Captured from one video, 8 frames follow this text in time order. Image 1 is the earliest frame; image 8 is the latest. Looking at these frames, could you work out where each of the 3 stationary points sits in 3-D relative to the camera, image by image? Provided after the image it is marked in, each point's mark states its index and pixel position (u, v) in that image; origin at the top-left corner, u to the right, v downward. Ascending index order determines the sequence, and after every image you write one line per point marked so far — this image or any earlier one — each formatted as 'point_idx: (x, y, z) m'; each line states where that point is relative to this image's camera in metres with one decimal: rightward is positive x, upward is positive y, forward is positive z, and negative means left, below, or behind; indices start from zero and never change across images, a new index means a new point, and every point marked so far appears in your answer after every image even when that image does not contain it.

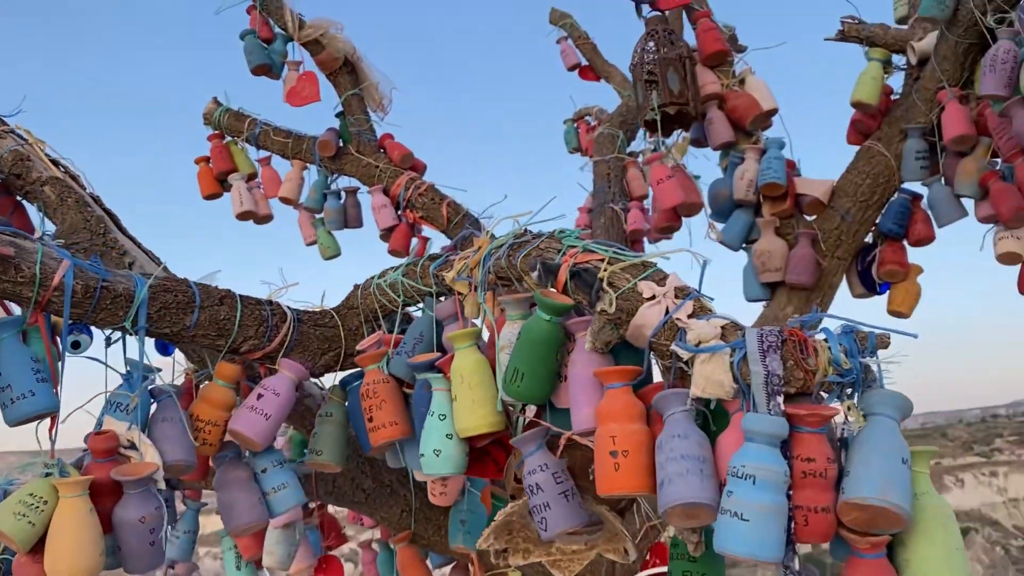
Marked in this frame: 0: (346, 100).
0: (-0.5, +0.6, +2.8) m
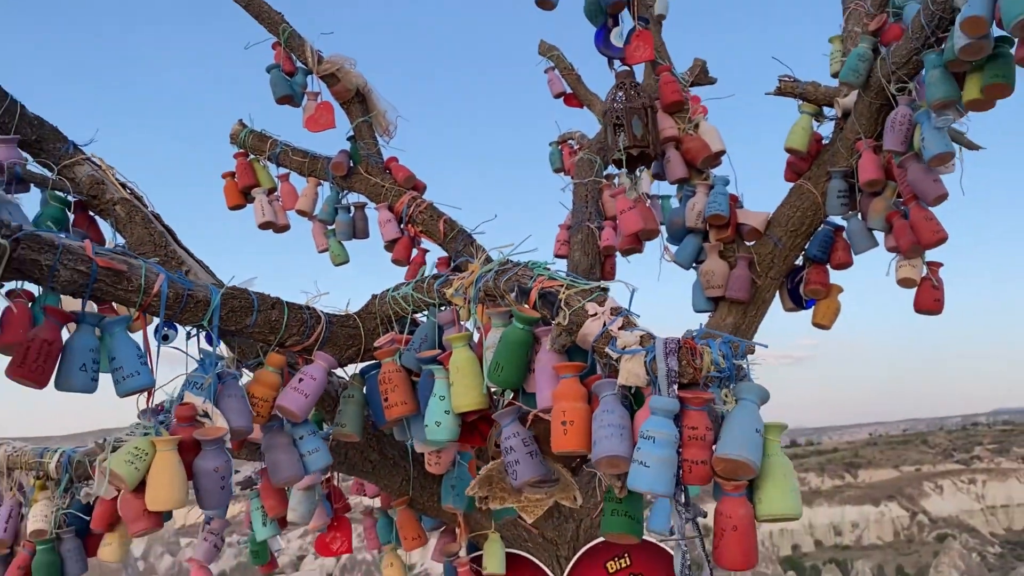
0: (-0.6, +0.6, +3.2) m
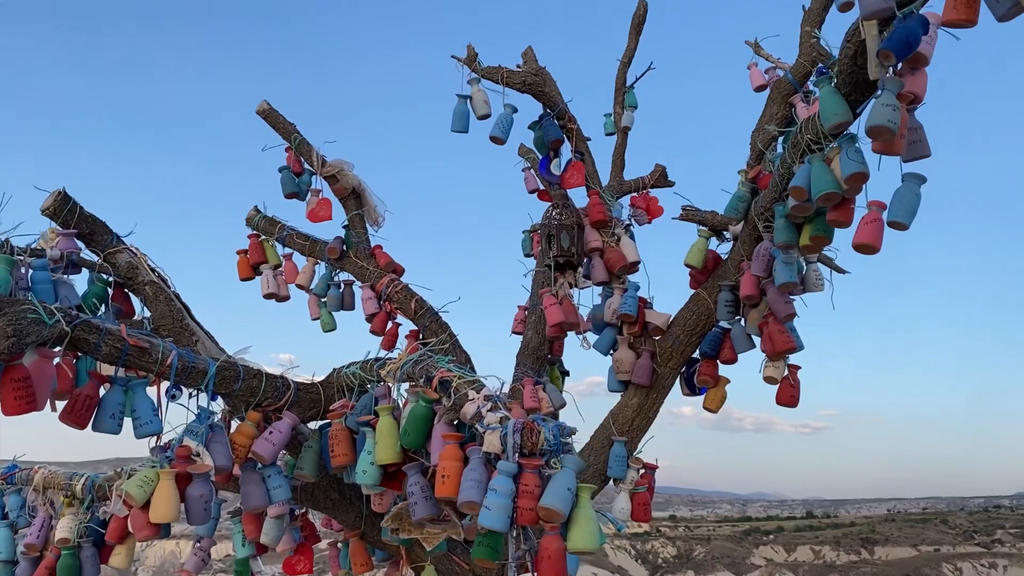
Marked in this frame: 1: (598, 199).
0: (-0.7, +0.3, +3.8) m
1: (+0.3, +0.3, +3.3) m
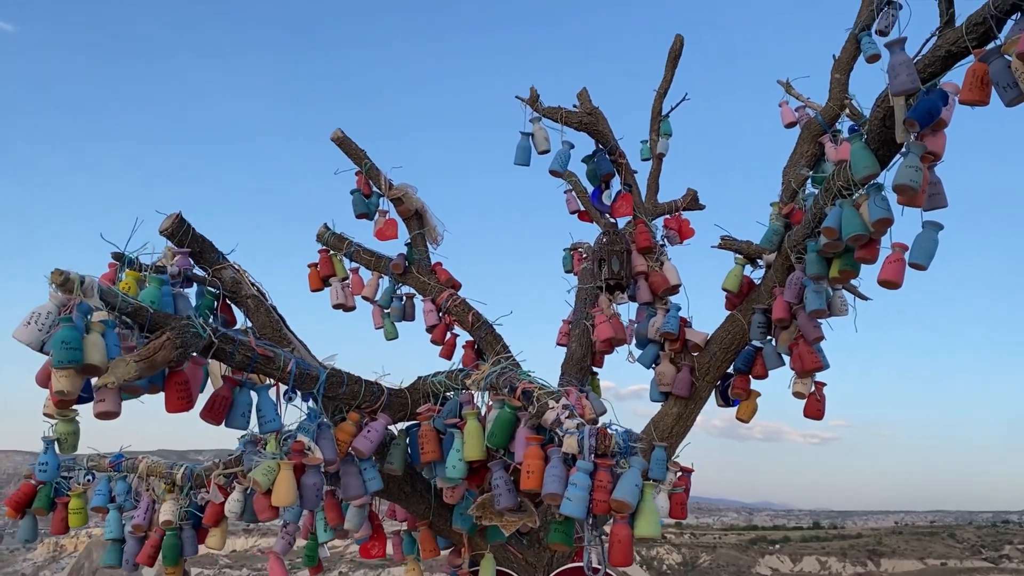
0: (-0.5, +0.3, +4.2) m
1: (+0.6, +0.3, +3.6) m
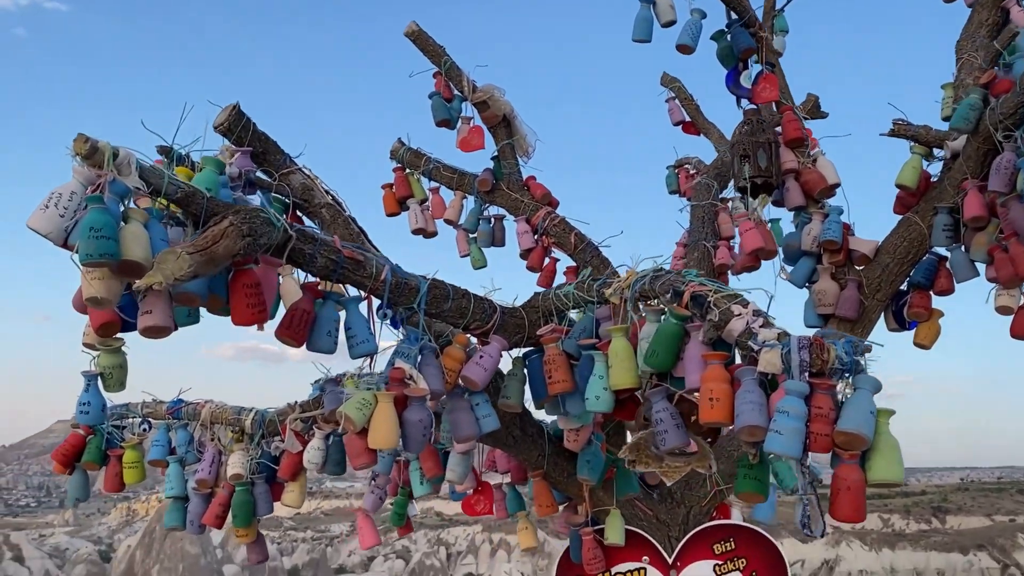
0: (0.0, +0.6, +3.6) m
1: (+1.0, +0.6, +3.0) m
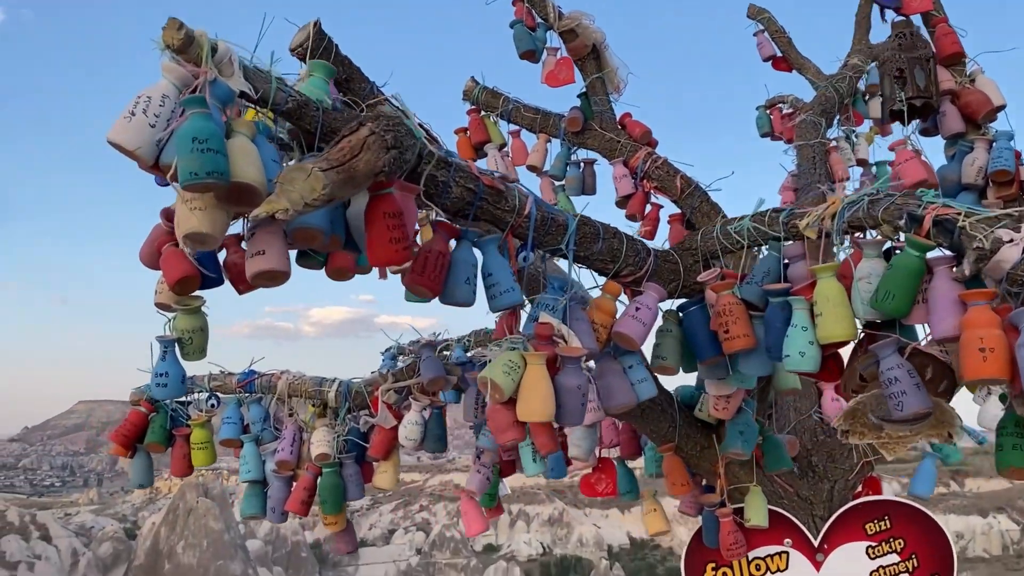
0: (+0.3, +0.8, +3.2) m
1: (+1.3, +0.8, +2.5) m
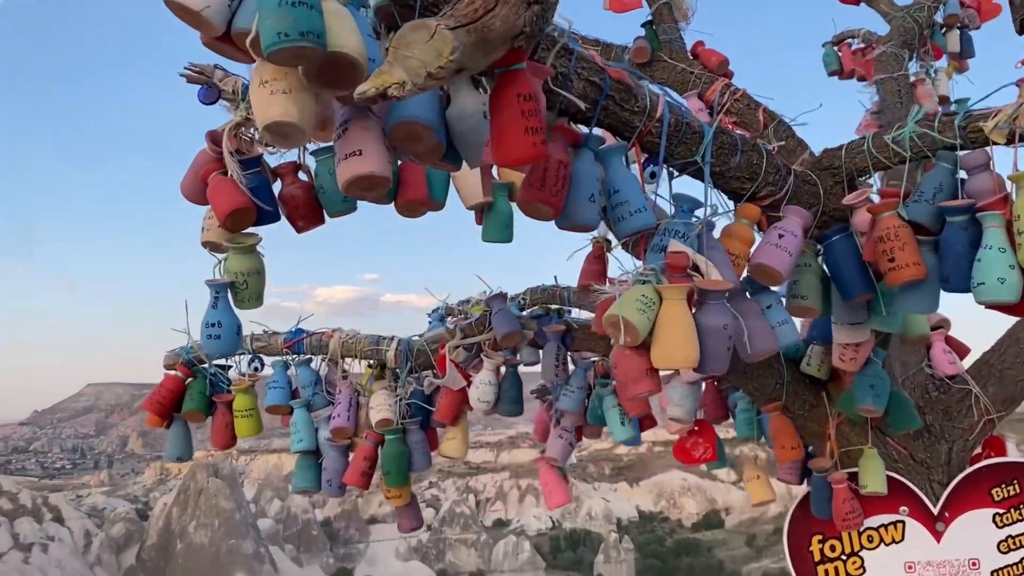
0: (+0.5, +0.9, +2.9) m
1: (+1.5, +0.9, +2.2) m
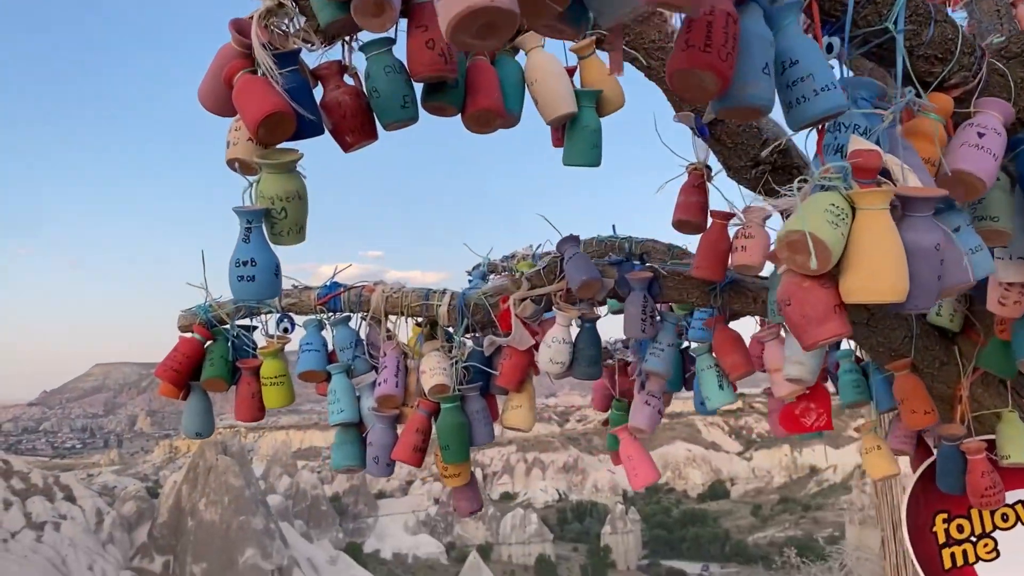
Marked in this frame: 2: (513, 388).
0: (+0.6, +1.1, +2.5) m
1: (+1.6, +1.1, +1.9) m
2: (0.0, -0.2, +1.8) m
